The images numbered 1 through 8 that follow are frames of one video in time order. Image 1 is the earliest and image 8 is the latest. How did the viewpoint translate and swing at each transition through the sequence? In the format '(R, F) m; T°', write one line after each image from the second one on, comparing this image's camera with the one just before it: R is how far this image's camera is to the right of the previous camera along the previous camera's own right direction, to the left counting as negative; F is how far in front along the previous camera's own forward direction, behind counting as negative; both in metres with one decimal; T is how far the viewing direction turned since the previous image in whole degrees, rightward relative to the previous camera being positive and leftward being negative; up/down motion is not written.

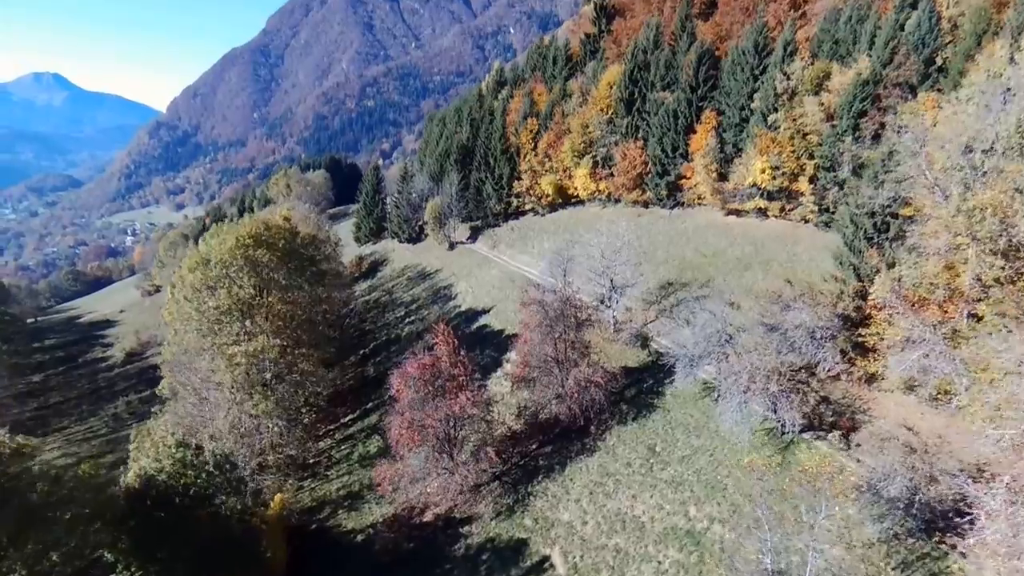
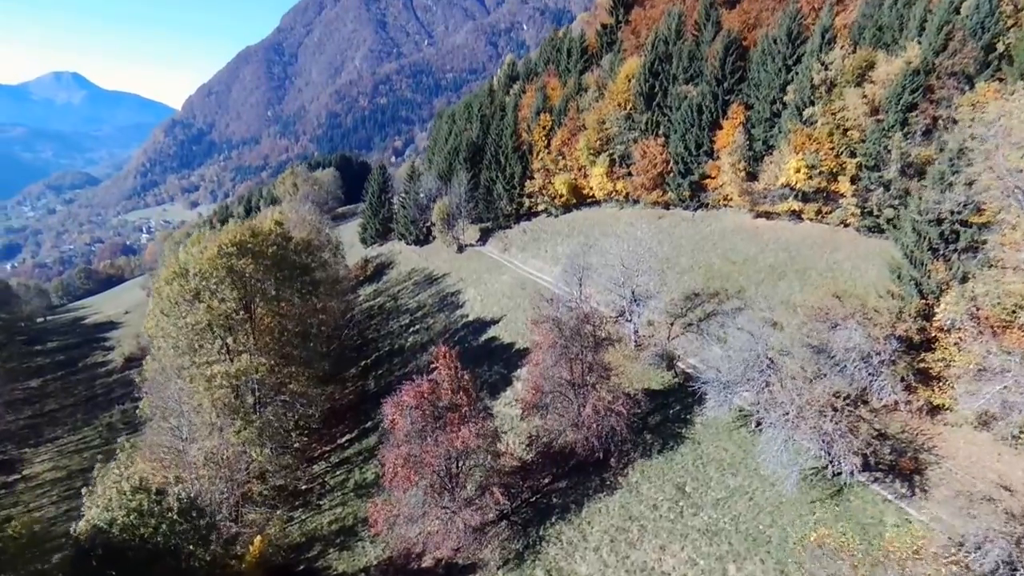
(+0.1, +4.4) m; -1°
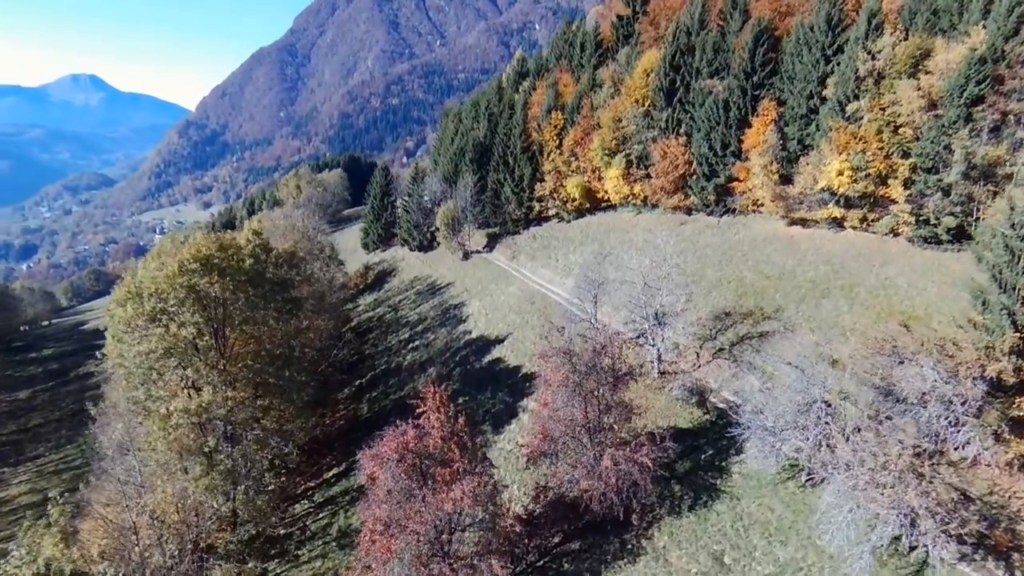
(+0.4, +5.4) m; -1°
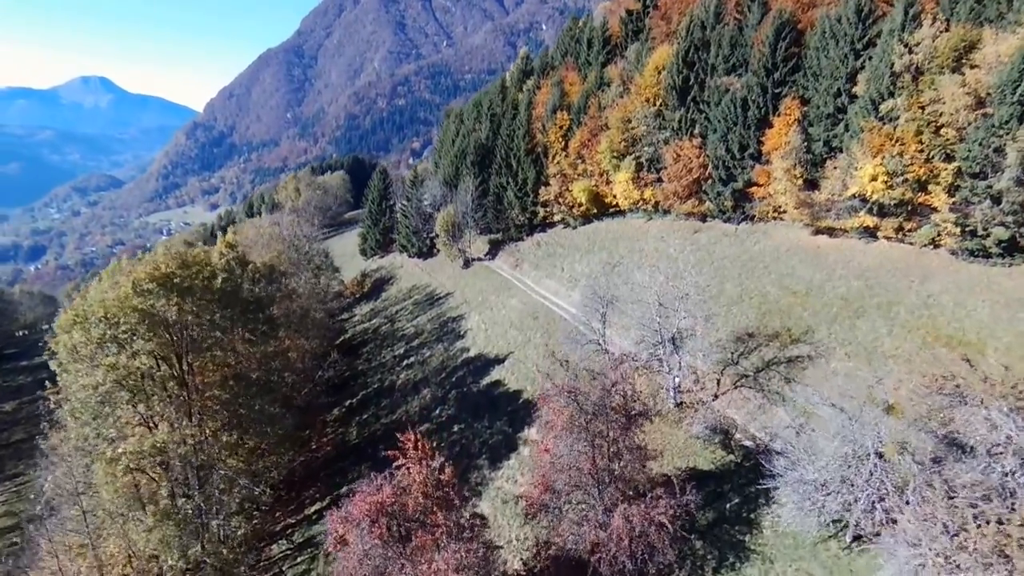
(+0.5, +4.1) m; -1°
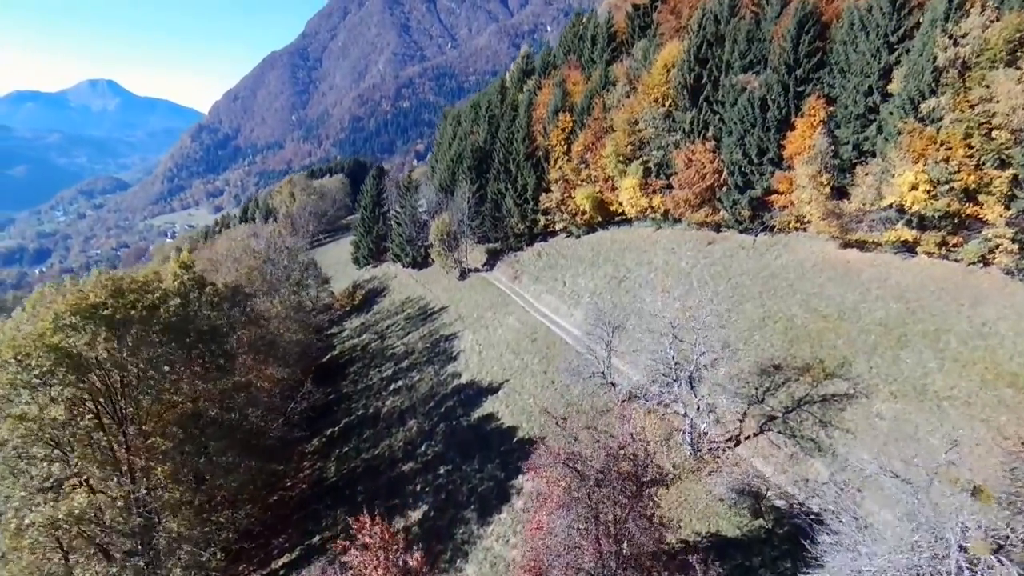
(+0.7, +4.7) m; 0°
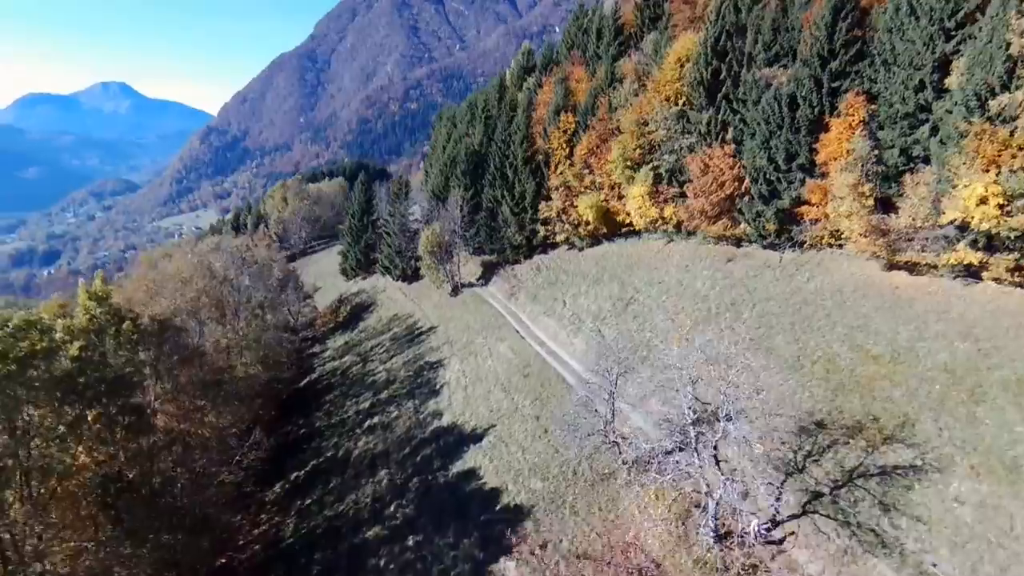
(+1.2, +6.3) m; -1°
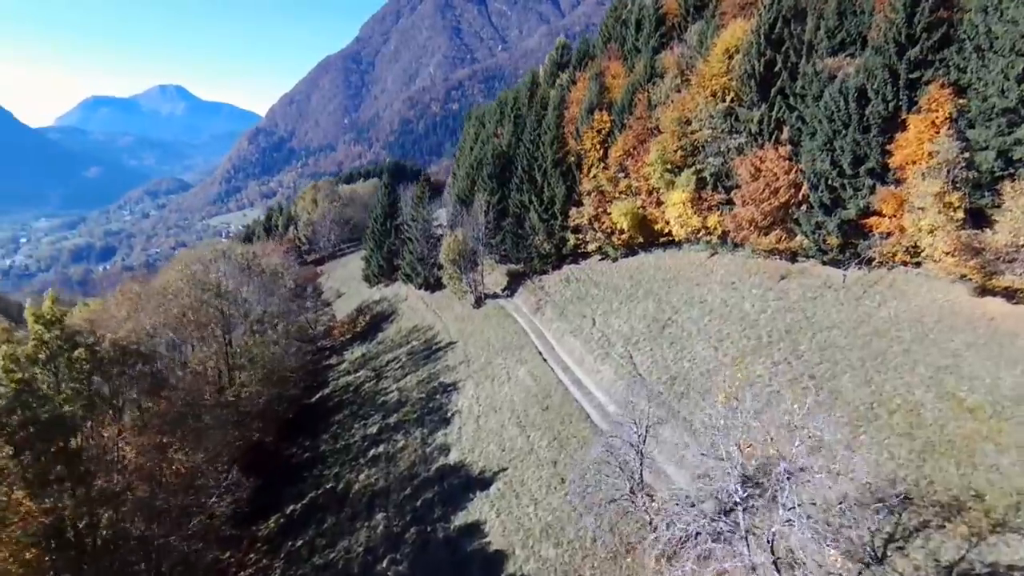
(+1.2, +4.8) m; -4°
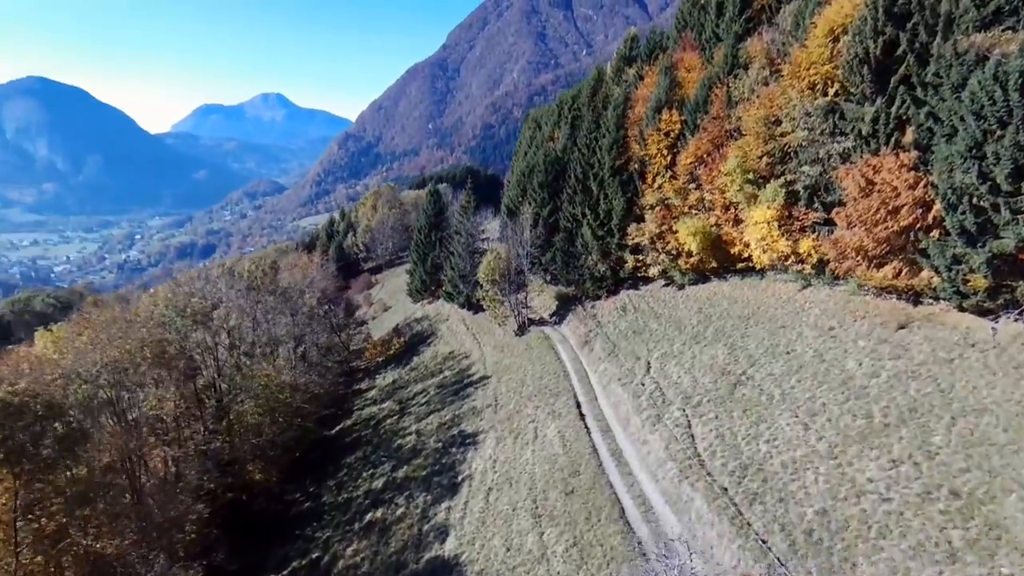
(+2.5, +8.0) m; -7°
